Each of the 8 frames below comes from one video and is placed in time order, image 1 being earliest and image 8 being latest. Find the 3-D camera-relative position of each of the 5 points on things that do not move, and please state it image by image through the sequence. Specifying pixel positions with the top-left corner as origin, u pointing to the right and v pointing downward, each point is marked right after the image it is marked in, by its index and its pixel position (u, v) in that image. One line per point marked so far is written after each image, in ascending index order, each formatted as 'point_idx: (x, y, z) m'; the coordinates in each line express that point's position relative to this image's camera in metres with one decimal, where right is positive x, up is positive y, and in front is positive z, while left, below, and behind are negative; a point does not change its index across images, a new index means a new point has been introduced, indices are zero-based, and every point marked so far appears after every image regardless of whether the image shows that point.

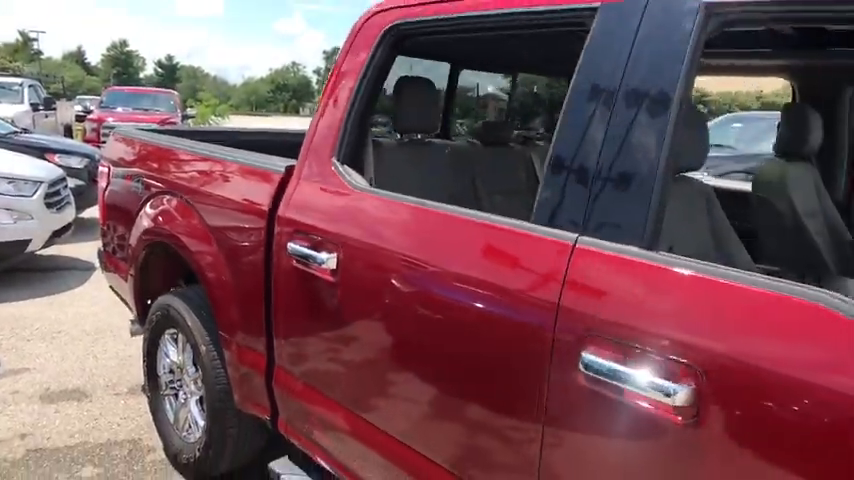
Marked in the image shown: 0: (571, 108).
0: (+0.3, +0.4, +1.8) m
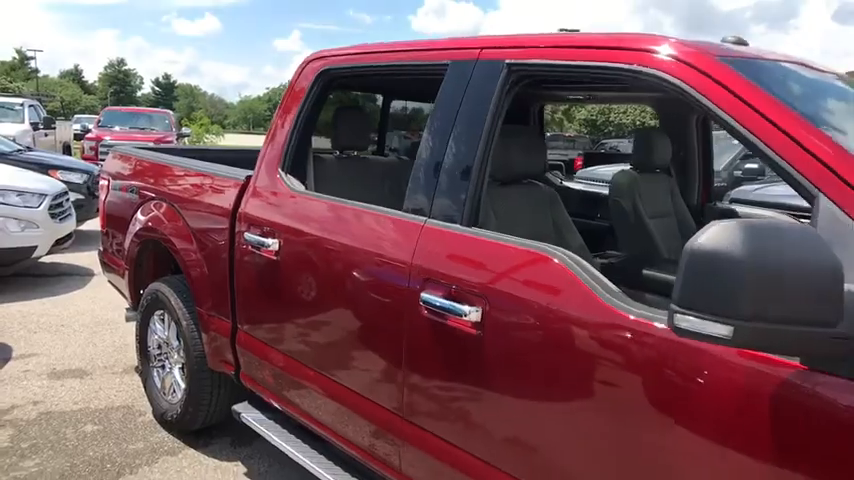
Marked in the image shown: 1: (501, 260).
0: (0.0, +0.4, +2.5) m
1: (+0.3, -0.1, +2.0) m
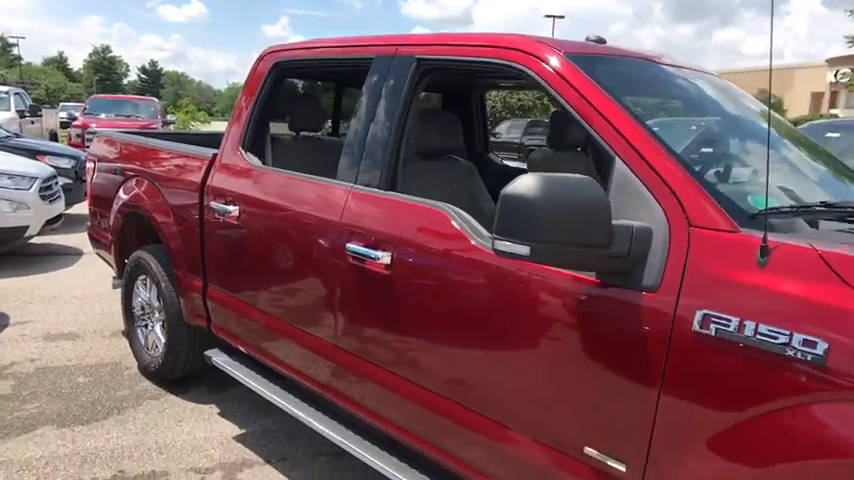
0: (-0.3, +0.6, +3.0) m
1: (0.0, +0.1, +2.6) m
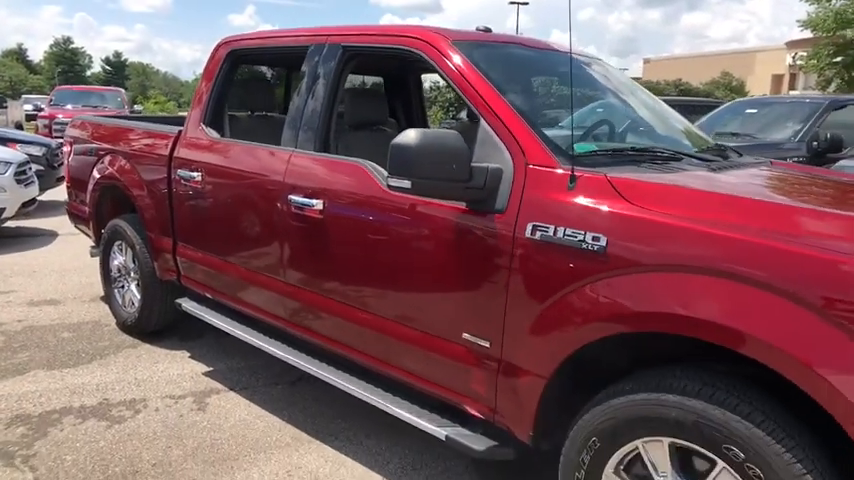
0: (-0.7, +0.9, +3.6) m
1: (-0.4, +0.3, +3.2) m
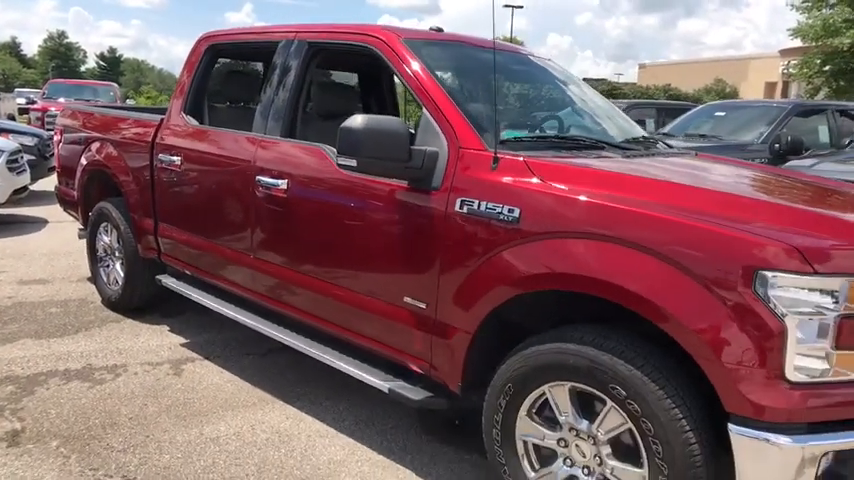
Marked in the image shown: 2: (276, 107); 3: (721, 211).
0: (-1.0, +1.0, +4.0) m
1: (-0.7, +0.5, +3.5) m
2: (-0.9, +0.8, +3.9) m
3: (+1.1, +0.1, +2.3) m
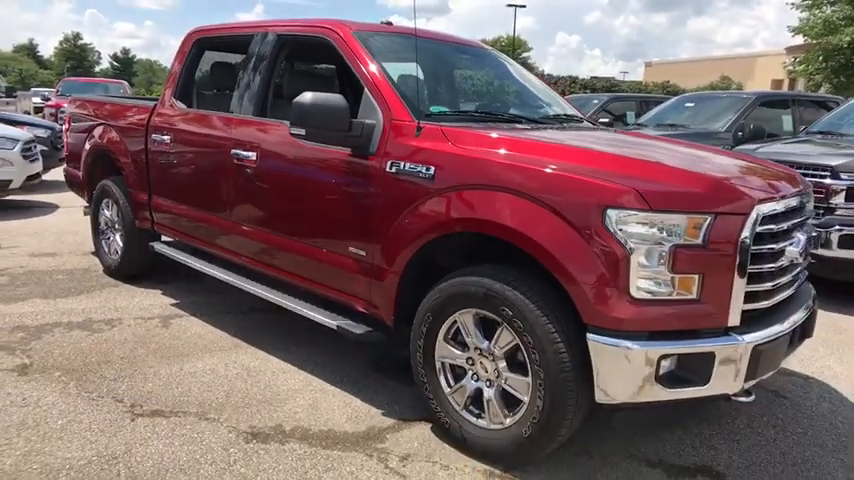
0: (-1.3, +1.2, +4.5) m
1: (-1.0, +0.7, +4.1) m
2: (-1.2, +1.0, +4.4) m
3: (+0.7, +0.3, +2.8) m
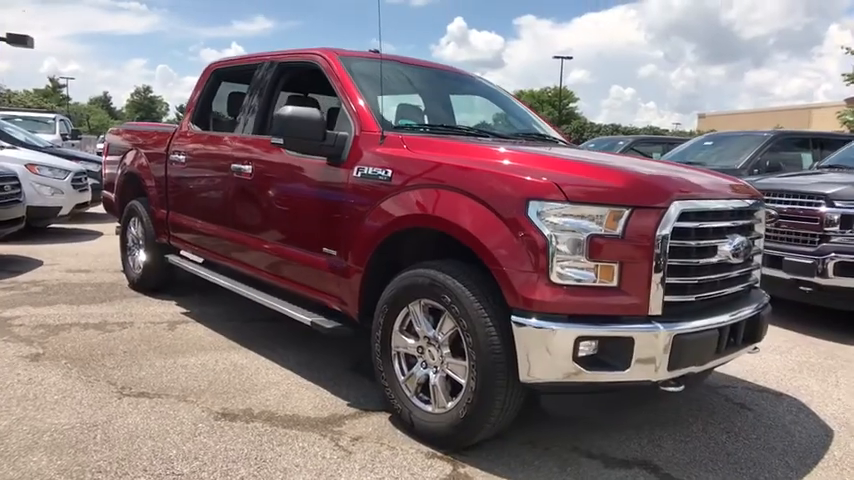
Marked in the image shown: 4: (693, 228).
0: (-1.4, +1.1, +5.0) m
1: (-1.1, +0.7, +4.5) m
2: (-1.3, +1.0, +4.9) m
3: (+0.5, +0.4, +3.1) m
4: (+1.3, +0.1, +3.0) m
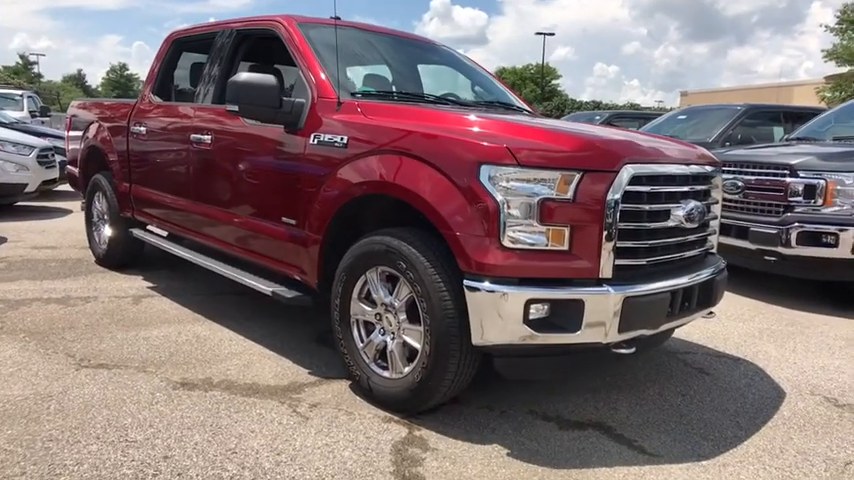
0: (-1.7, +1.4, +4.9) m
1: (-1.4, +0.9, +4.5) m
2: (-1.6, +1.2, +4.8) m
3: (+0.2, +0.5, +3.1) m
4: (+1.1, +0.2, +3.1) m
